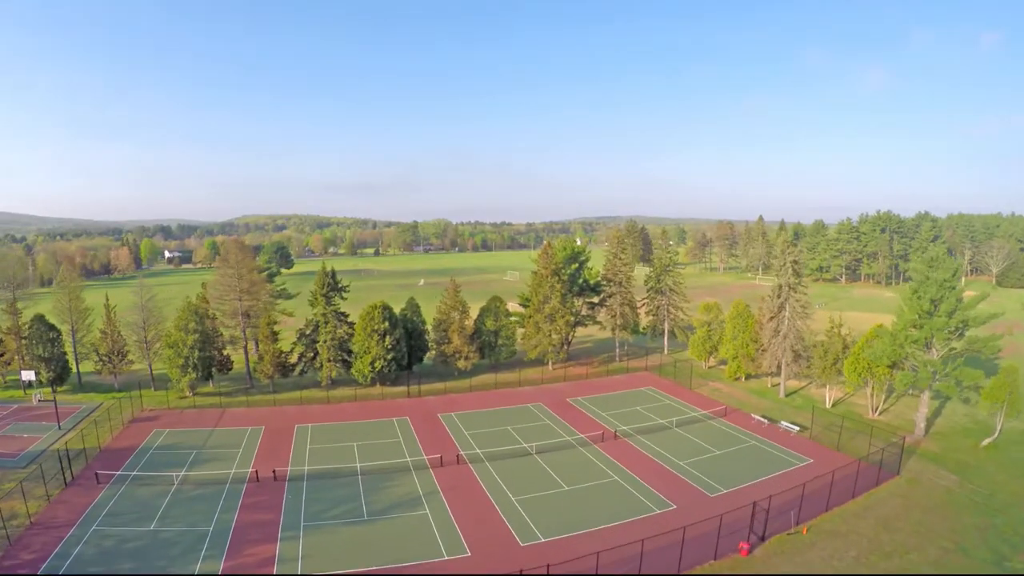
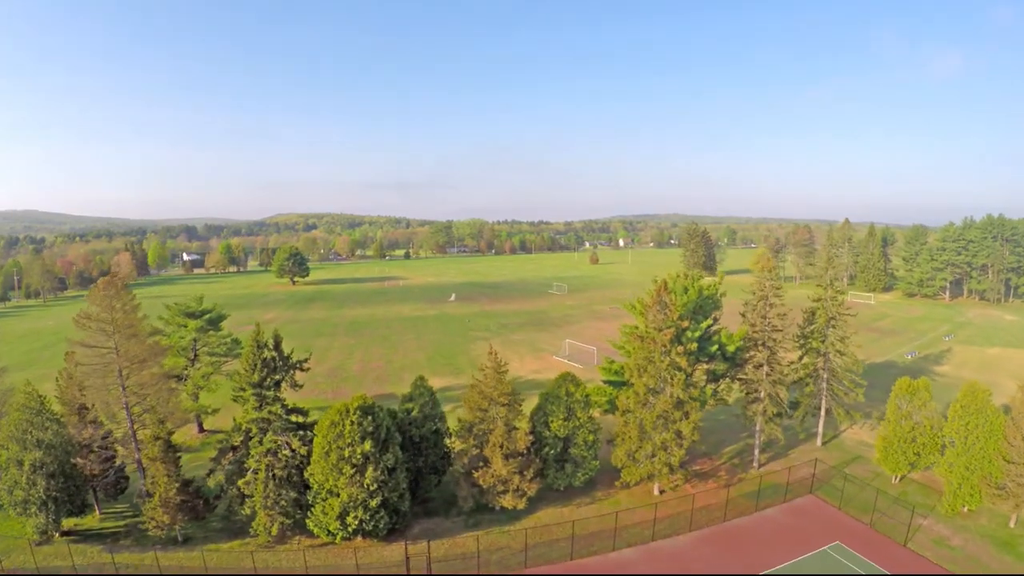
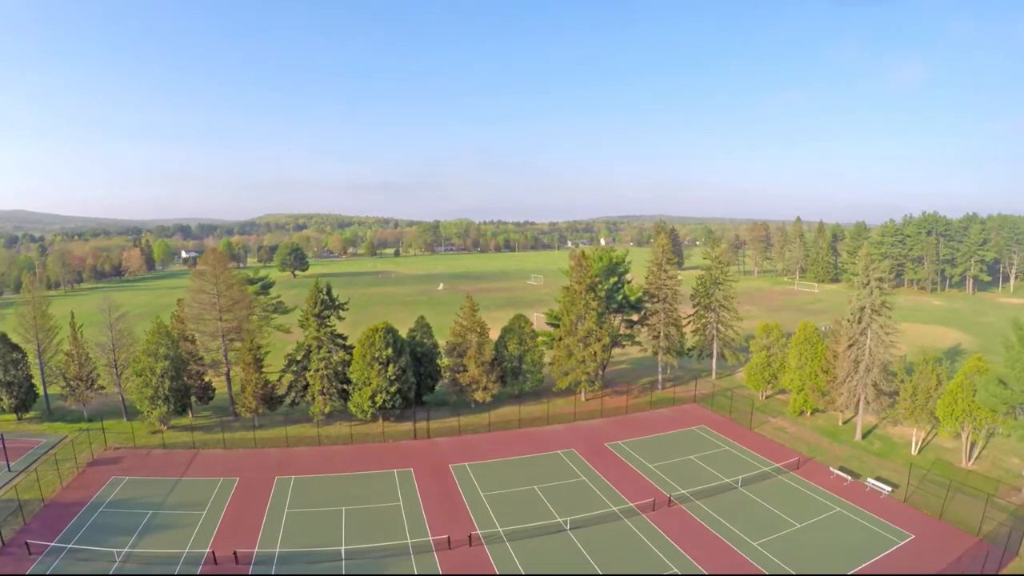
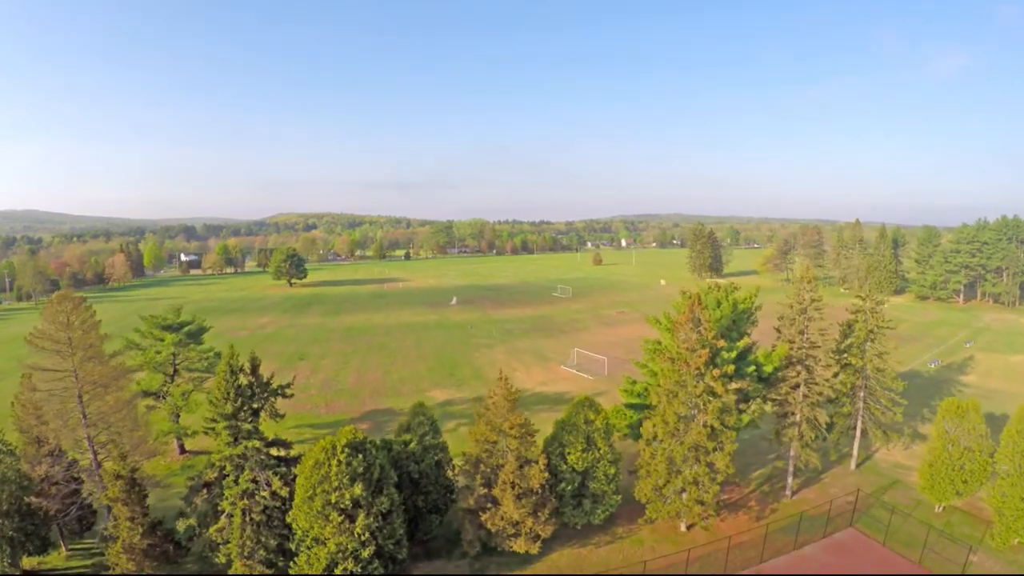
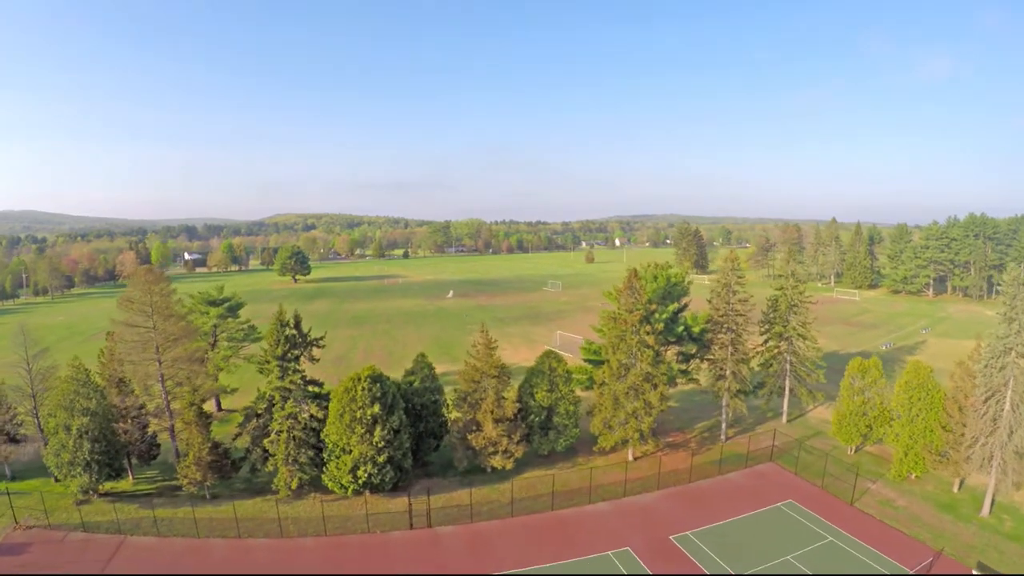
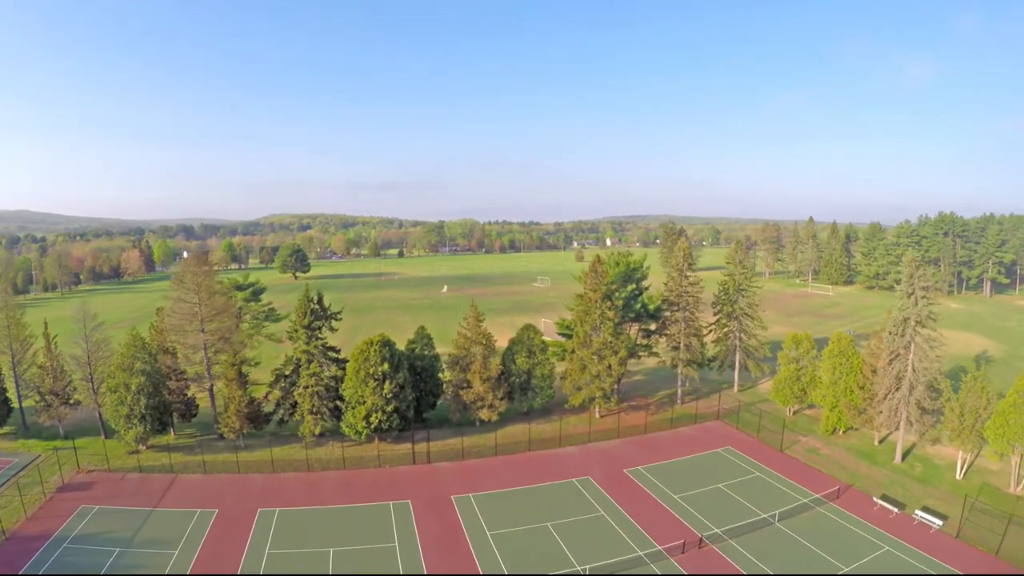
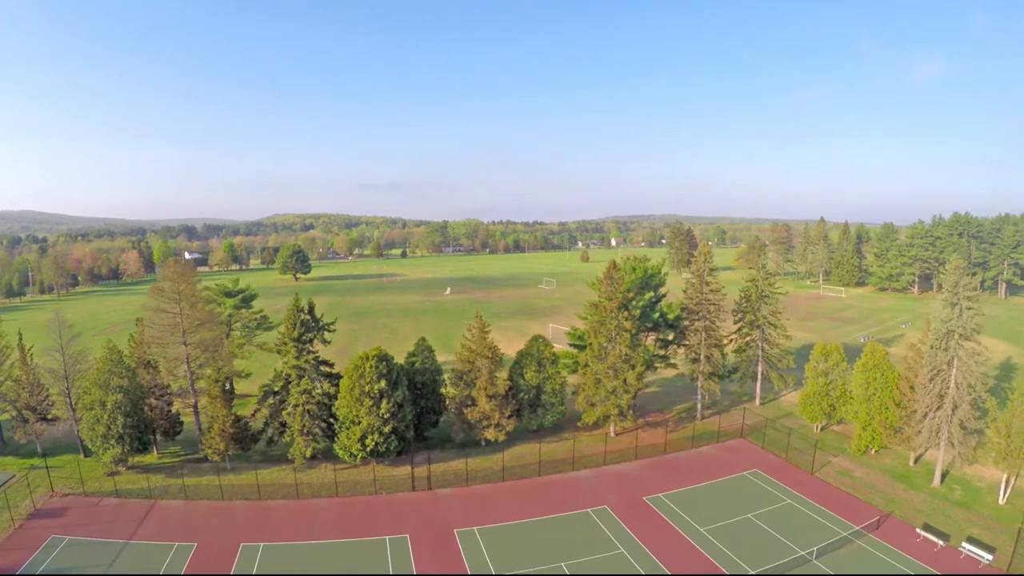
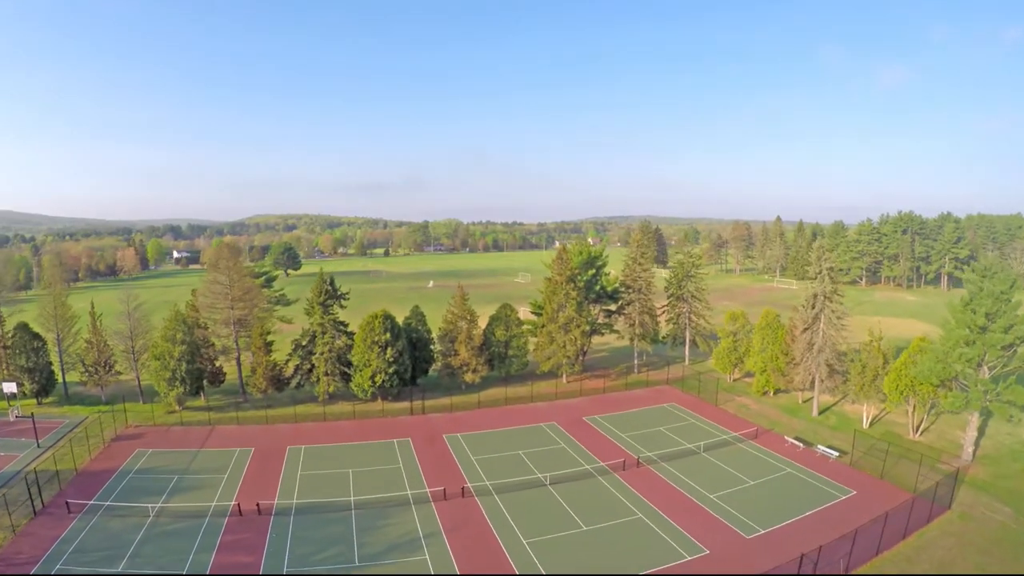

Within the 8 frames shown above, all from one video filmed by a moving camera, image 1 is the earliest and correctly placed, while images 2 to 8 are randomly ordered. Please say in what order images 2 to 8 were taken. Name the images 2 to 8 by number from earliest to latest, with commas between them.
8, 3, 6, 7, 5, 2, 4
